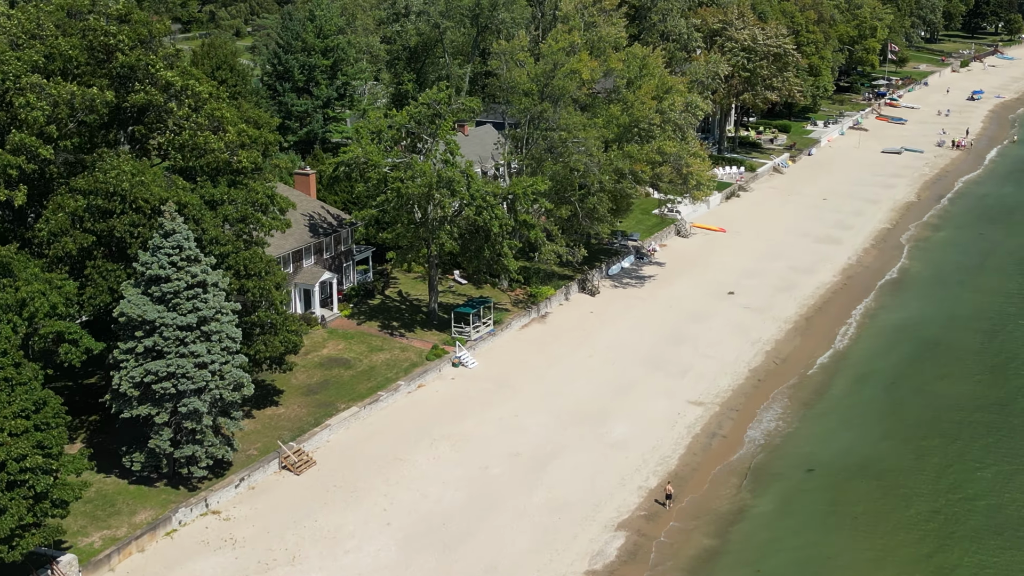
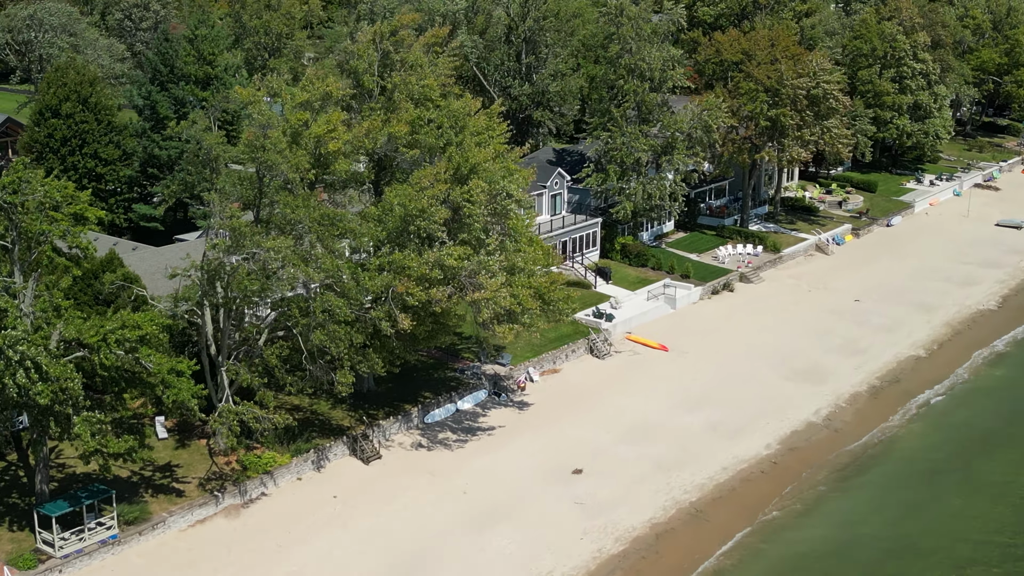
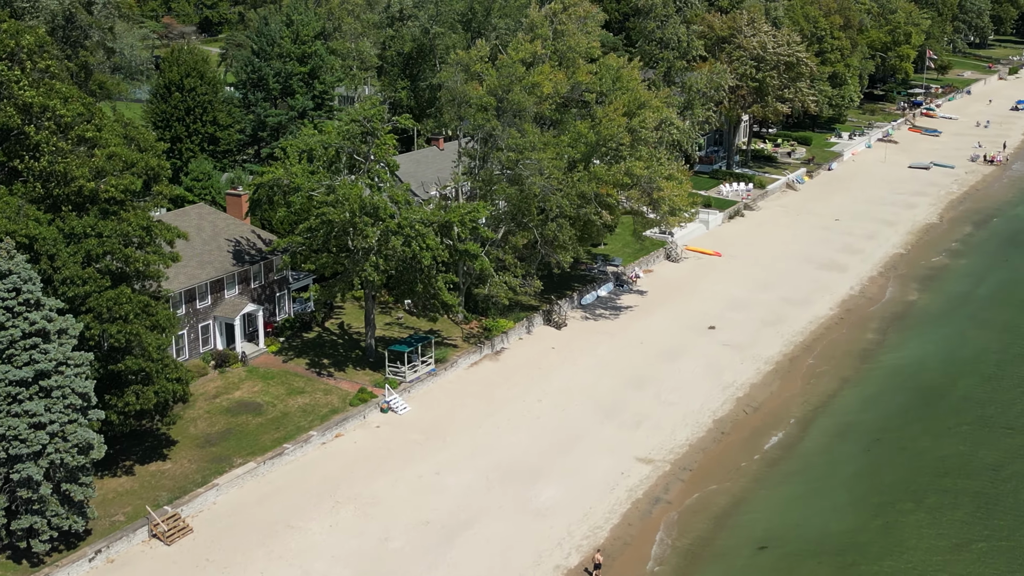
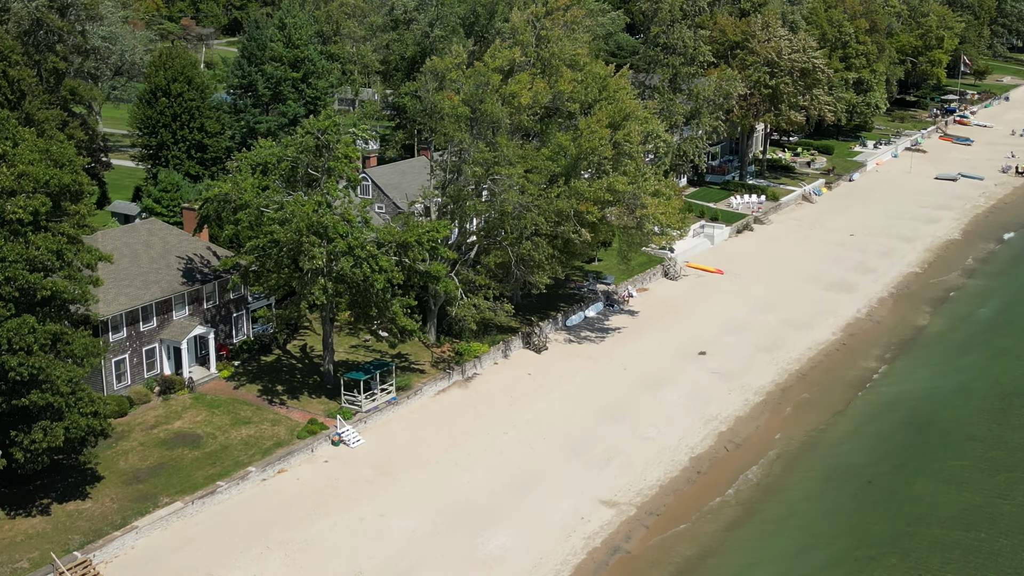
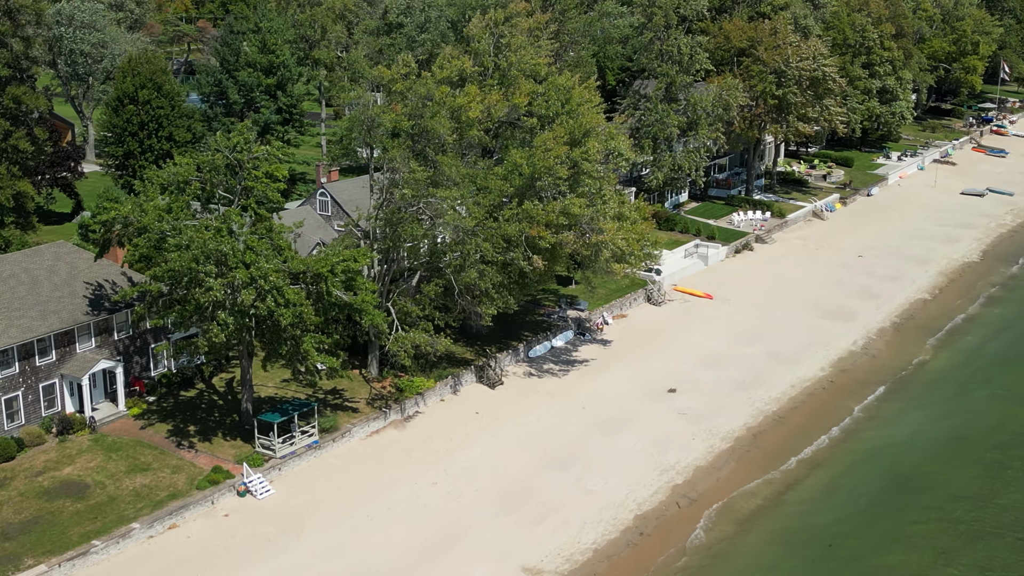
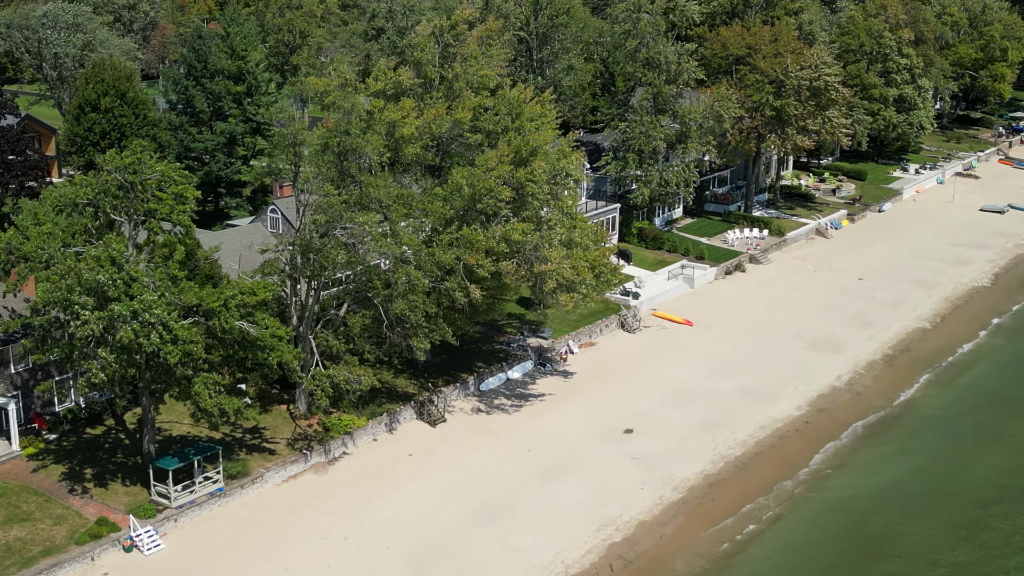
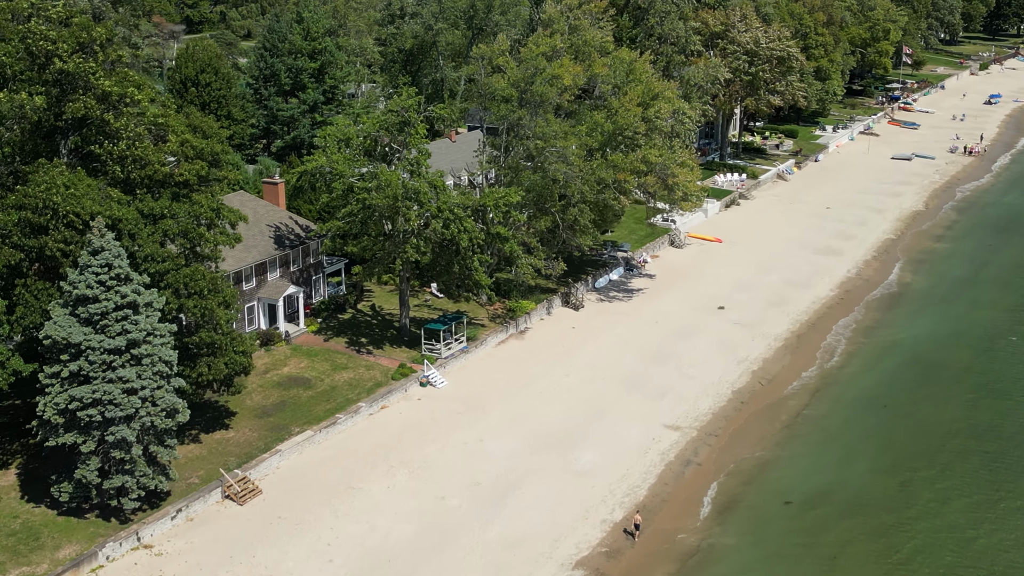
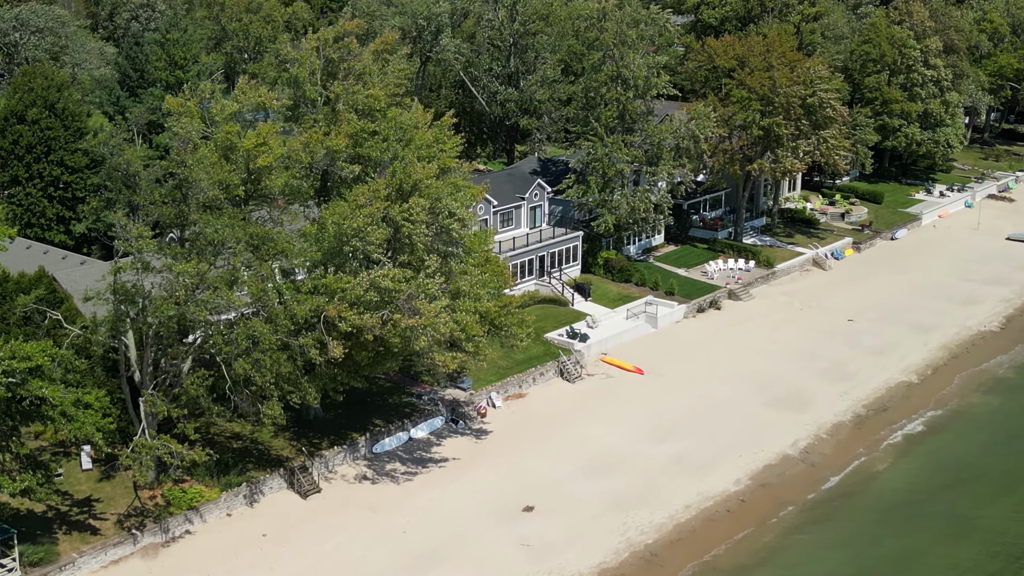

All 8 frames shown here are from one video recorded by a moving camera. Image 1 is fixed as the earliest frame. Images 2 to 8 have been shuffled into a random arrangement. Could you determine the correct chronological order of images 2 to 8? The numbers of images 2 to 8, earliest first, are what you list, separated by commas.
7, 3, 4, 5, 6, 2, 8
